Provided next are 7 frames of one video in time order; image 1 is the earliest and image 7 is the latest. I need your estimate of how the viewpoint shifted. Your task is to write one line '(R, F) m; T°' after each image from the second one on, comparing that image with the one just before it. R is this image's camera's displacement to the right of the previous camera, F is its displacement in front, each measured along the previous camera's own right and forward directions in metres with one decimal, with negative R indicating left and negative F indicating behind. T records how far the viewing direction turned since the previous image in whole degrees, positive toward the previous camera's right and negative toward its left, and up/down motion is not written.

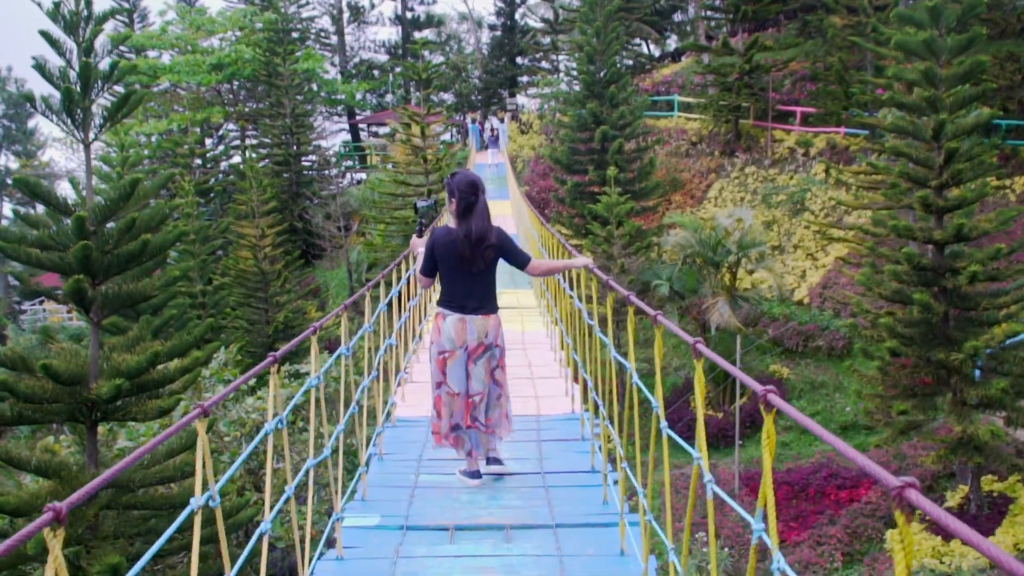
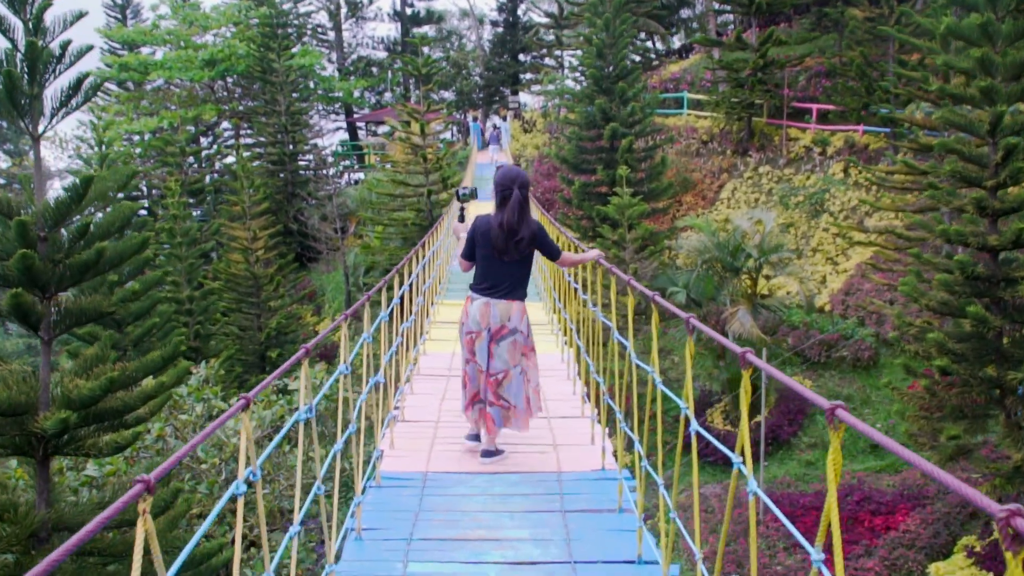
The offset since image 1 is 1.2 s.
(-0.1, +0.7) m; 0°
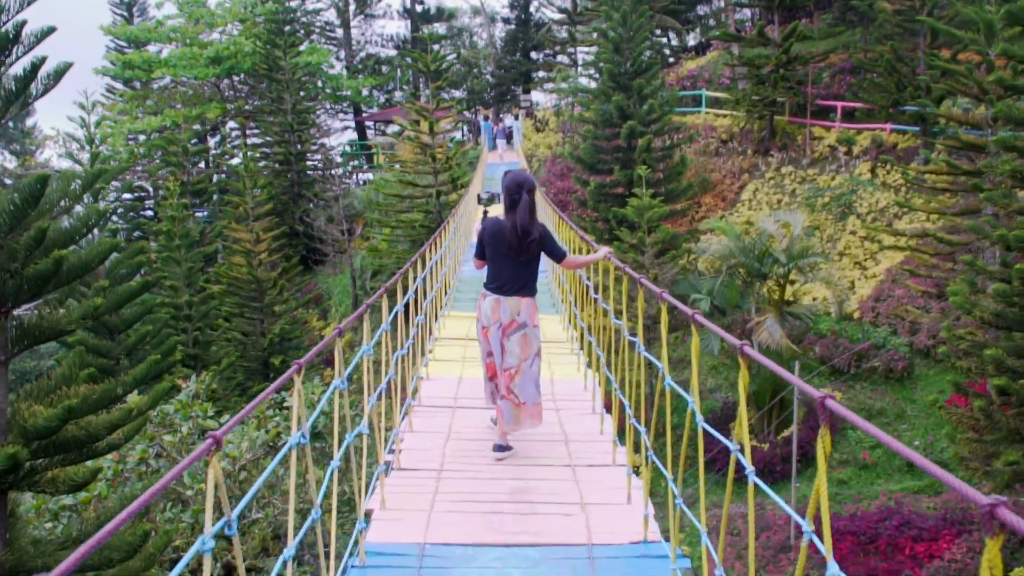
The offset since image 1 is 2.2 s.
(0.0, +0.6) m; -1°
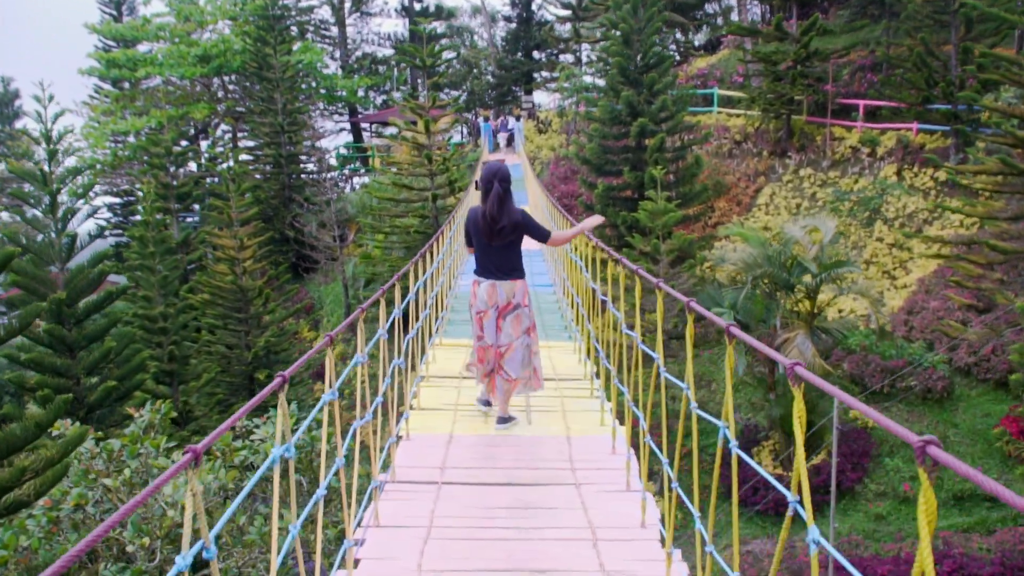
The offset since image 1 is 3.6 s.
(0.0, +1.0) m; 0°
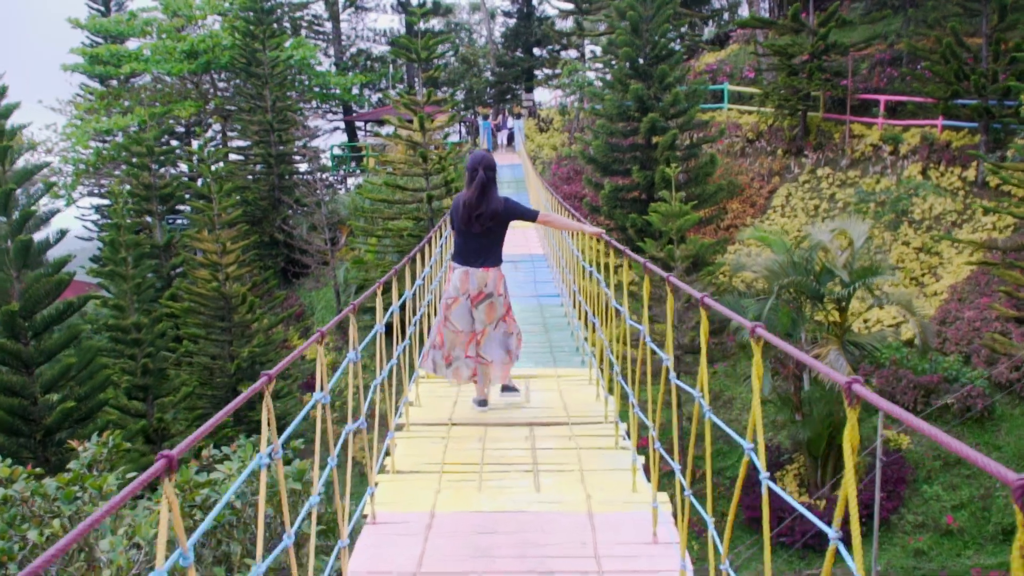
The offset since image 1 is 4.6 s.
(0.0, +0.8) m; 0°
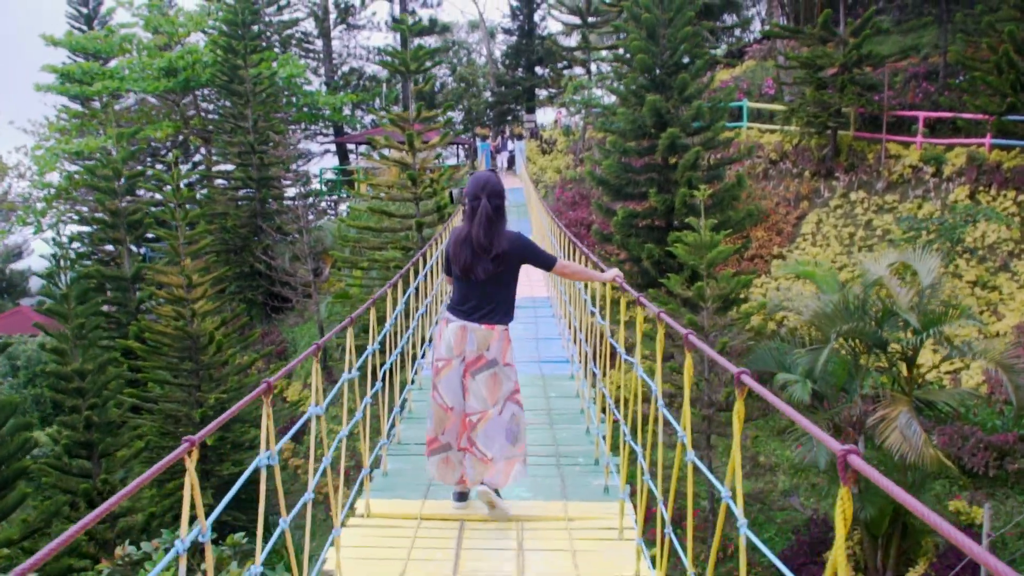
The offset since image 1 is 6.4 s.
(0.0, +1.4) m; 0°
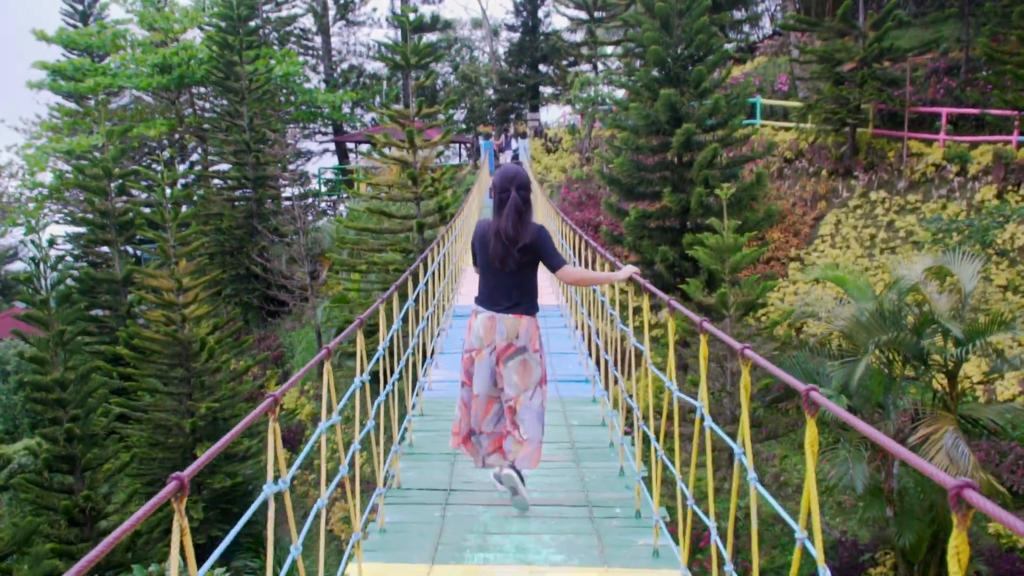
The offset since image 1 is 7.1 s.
(0.0, +0.5) m; 0°
